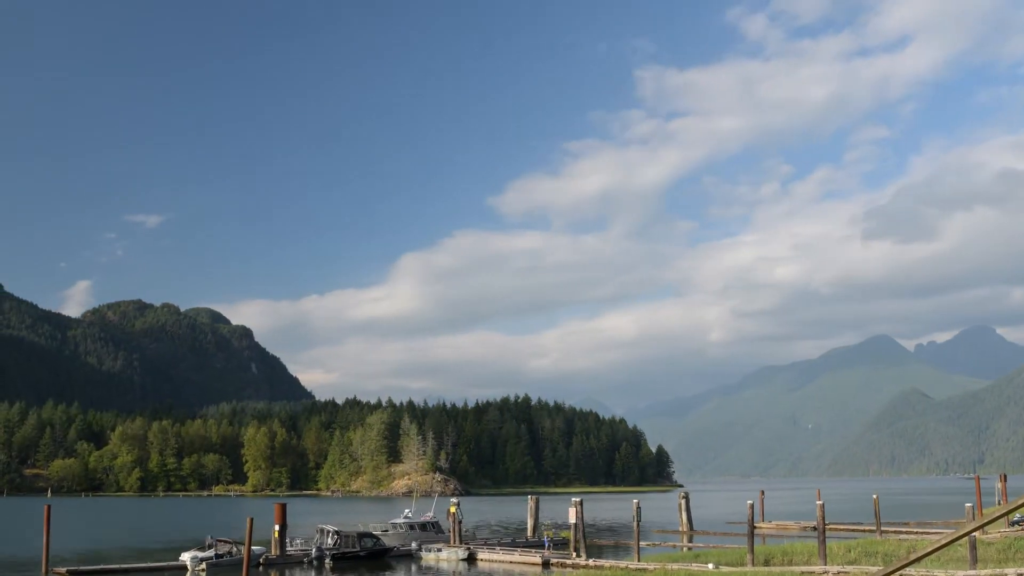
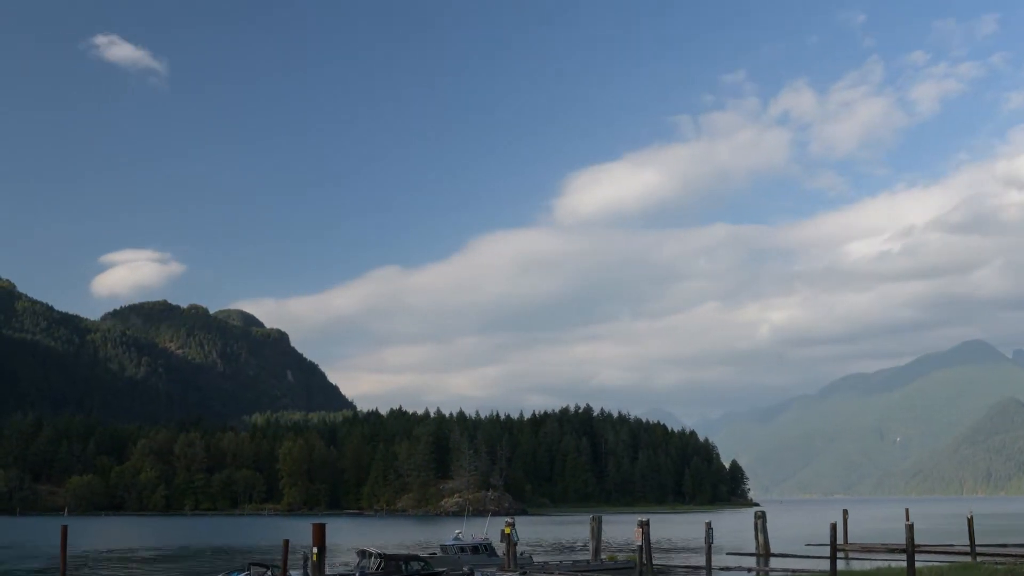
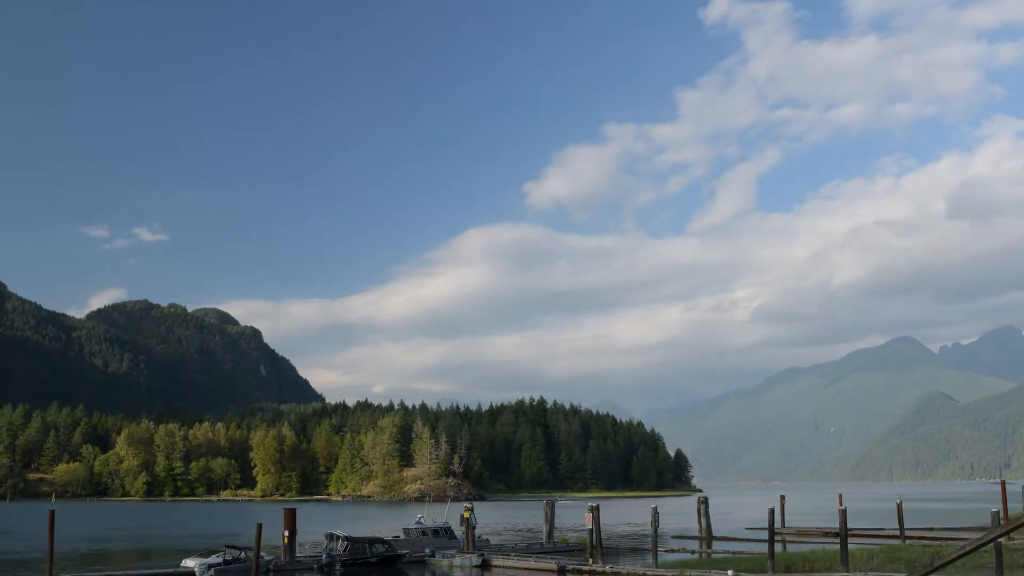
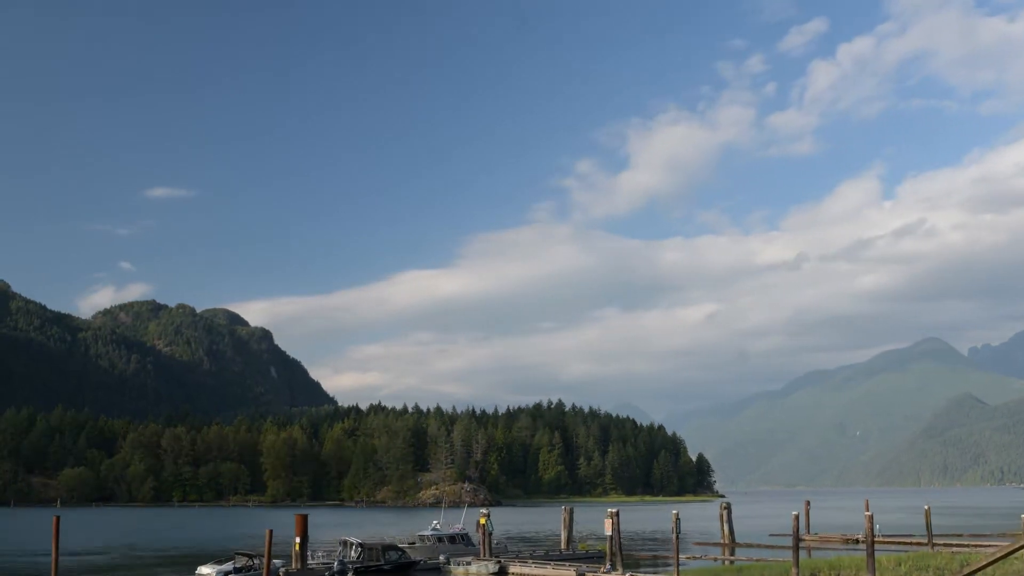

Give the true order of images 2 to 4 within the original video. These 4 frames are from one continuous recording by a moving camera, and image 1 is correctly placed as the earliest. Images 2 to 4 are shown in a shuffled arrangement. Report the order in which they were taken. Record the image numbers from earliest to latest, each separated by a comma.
3, 4, 2
